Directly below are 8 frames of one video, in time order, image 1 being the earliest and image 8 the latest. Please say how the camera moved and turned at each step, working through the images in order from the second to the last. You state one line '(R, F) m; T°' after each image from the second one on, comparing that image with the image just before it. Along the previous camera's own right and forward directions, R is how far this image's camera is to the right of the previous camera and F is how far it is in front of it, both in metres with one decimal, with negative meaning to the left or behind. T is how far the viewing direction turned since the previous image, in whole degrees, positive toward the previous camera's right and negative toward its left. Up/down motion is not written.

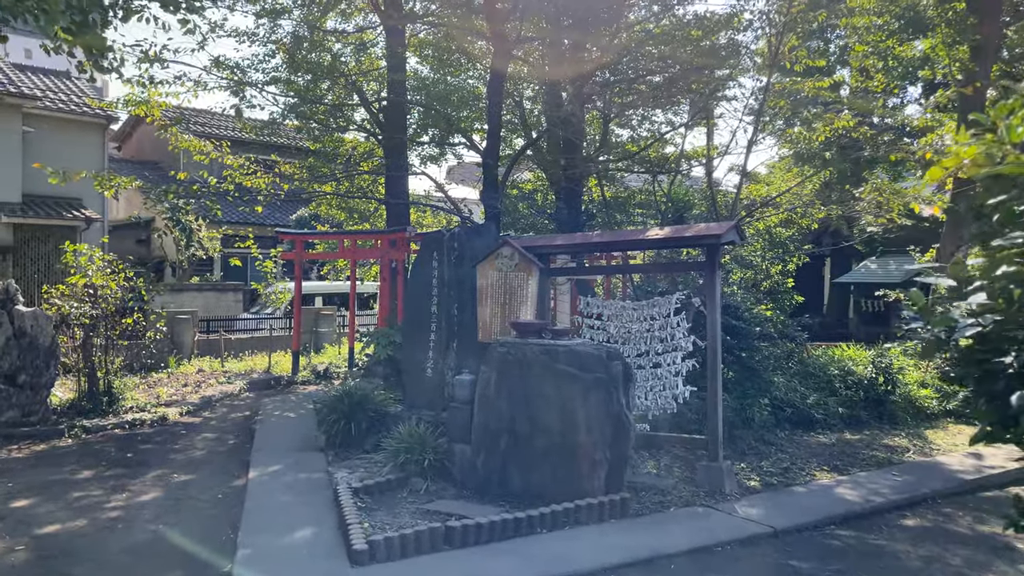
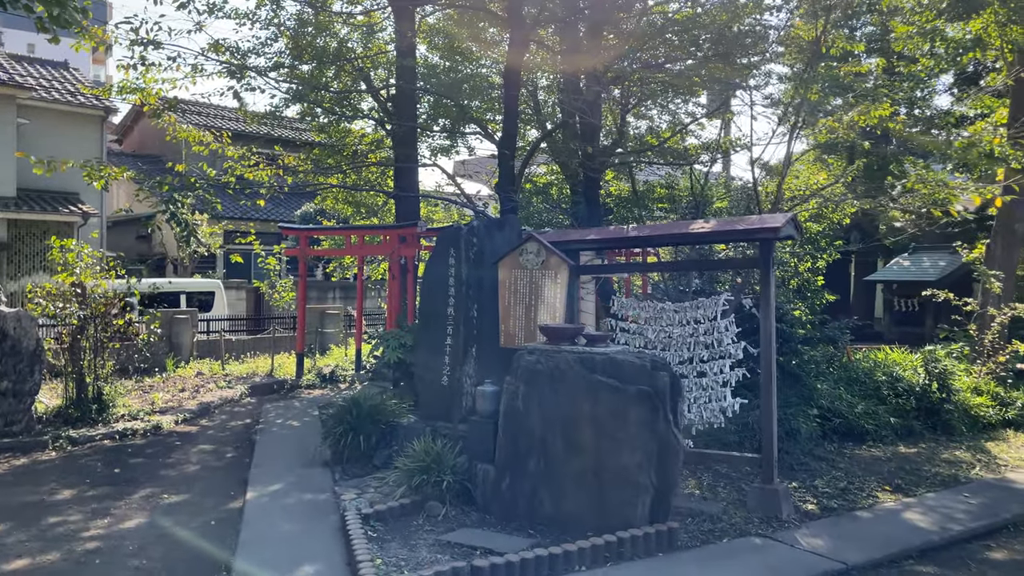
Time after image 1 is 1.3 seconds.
(-0.2, +0.7) m; 0°
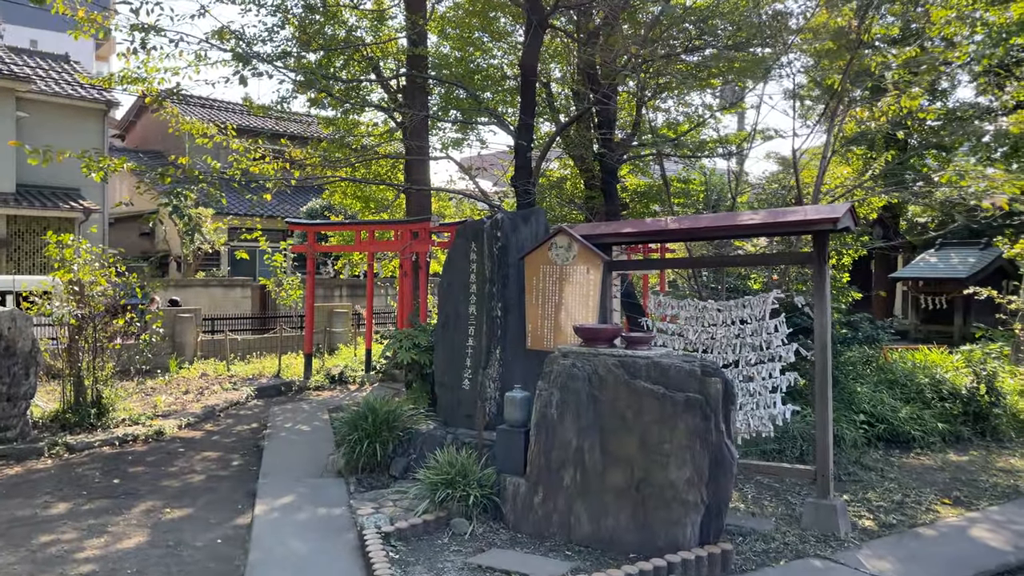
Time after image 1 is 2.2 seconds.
(-0.2, +0.5) m; 0°
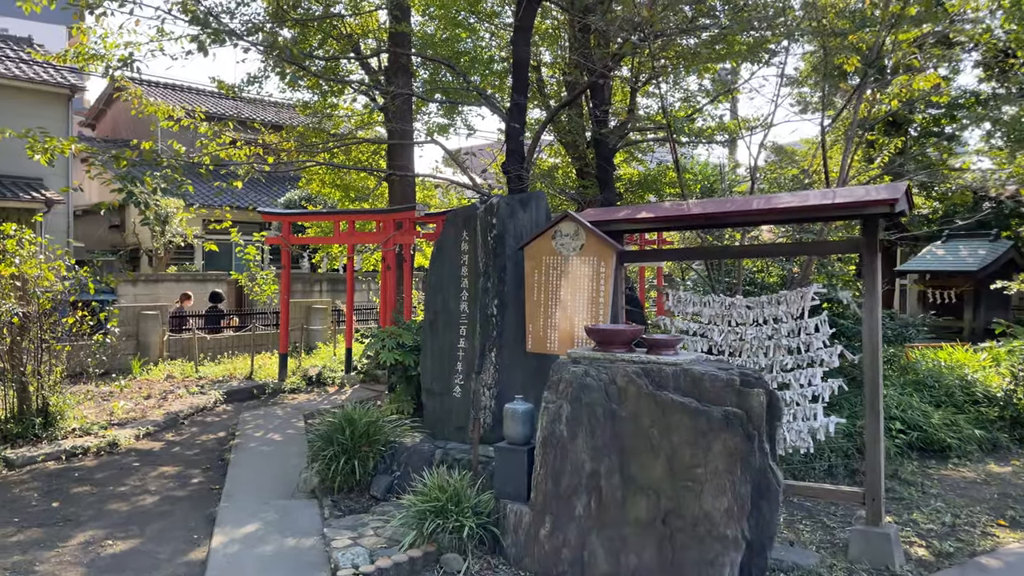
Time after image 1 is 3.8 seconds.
(-0.1, +0.8) m; +1°
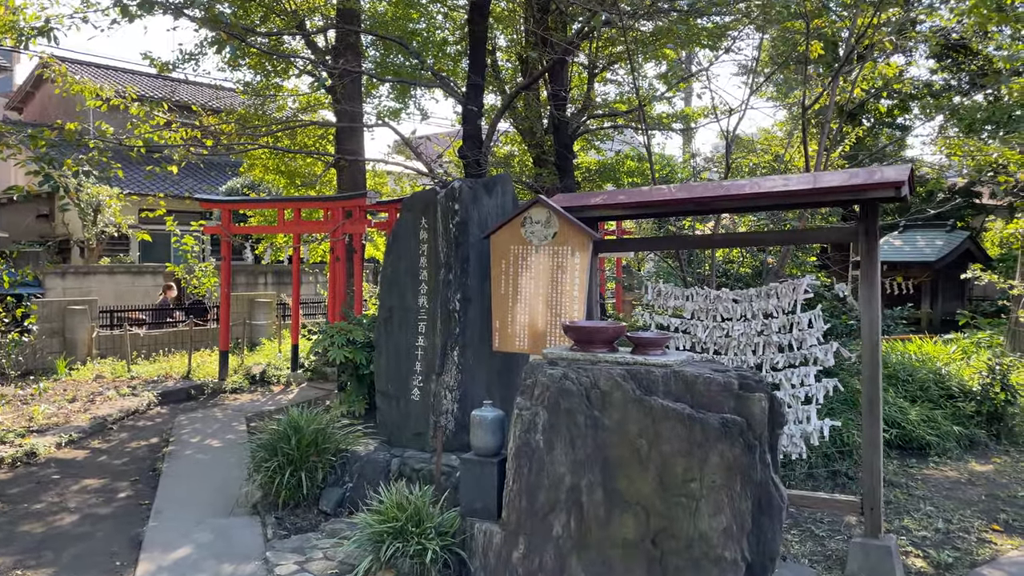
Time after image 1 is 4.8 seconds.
(-0.1, +0.5) m; +4°
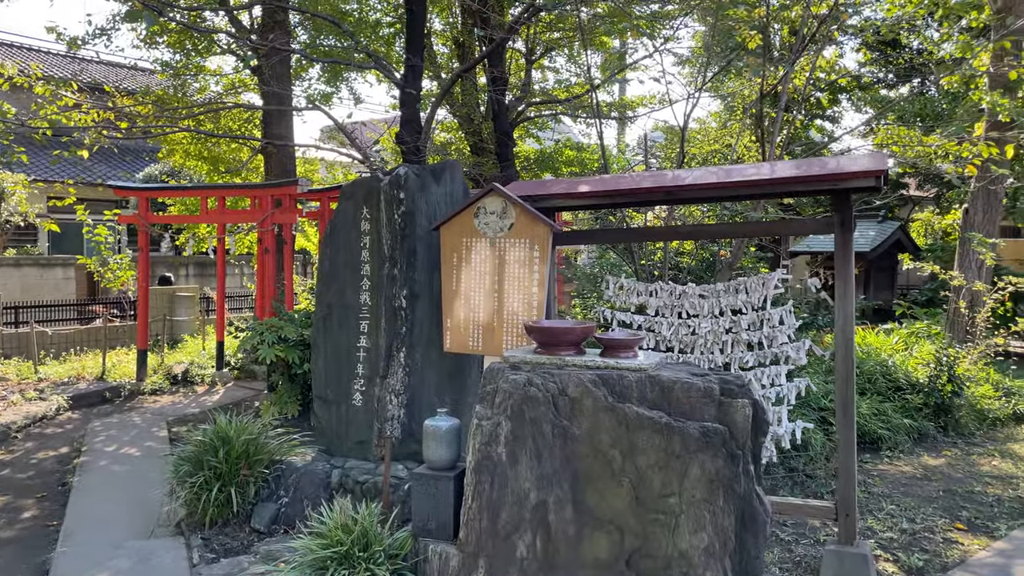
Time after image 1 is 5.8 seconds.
(-0.1, +0.4) m; +5°
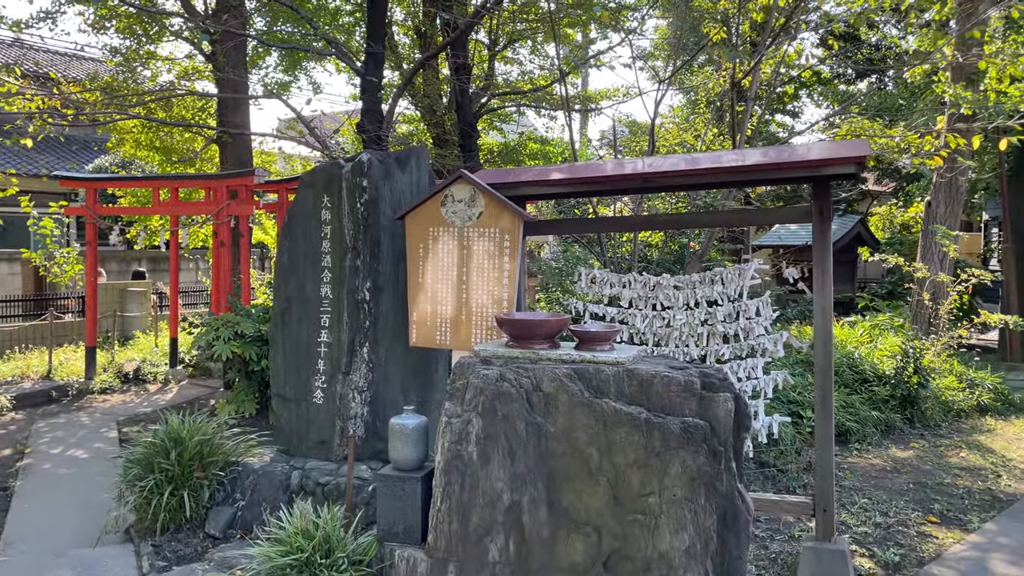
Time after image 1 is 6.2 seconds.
(0.0, +0.2) m; +3°
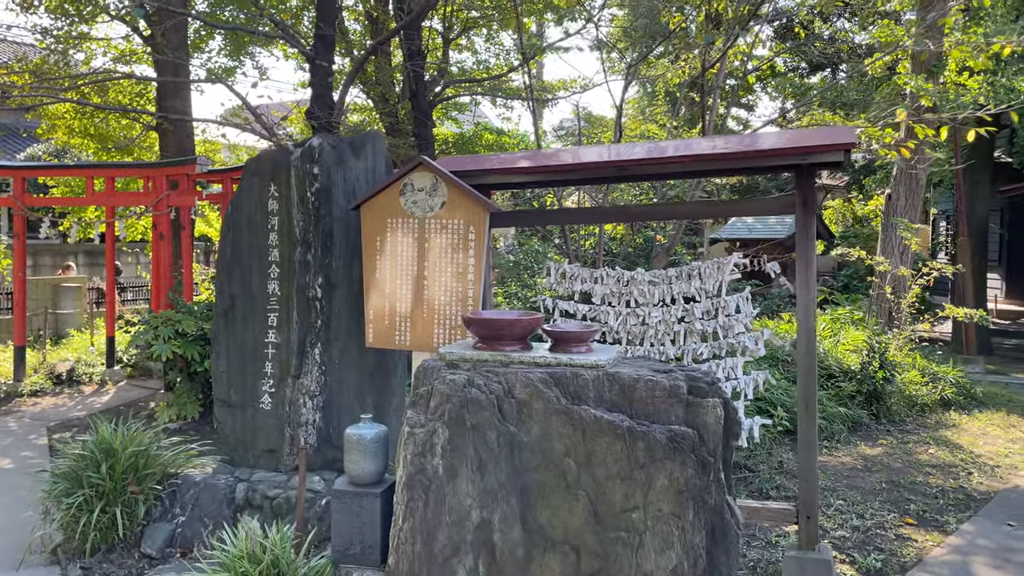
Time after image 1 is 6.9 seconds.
(-0.1, +0.3) m; +3°
